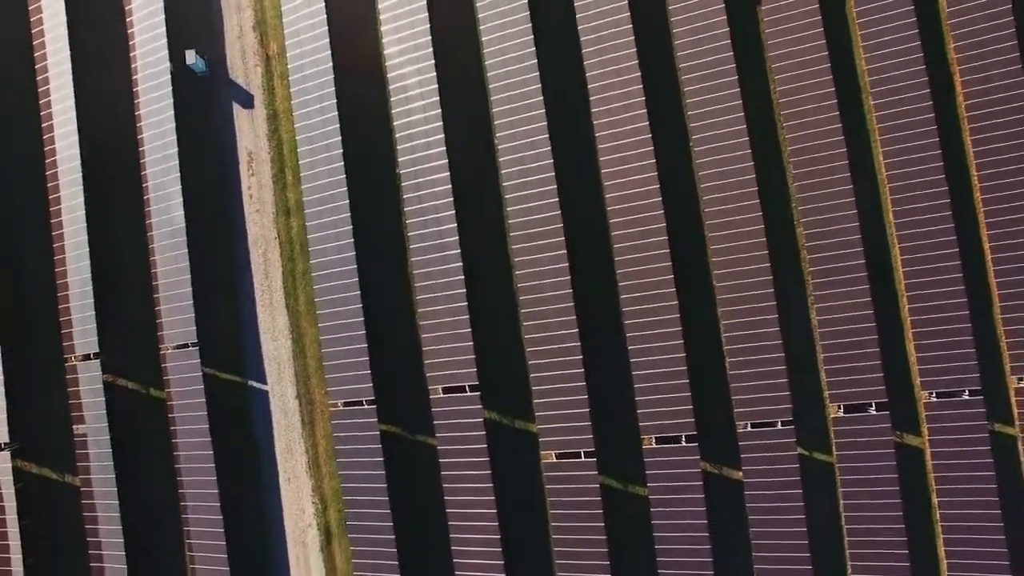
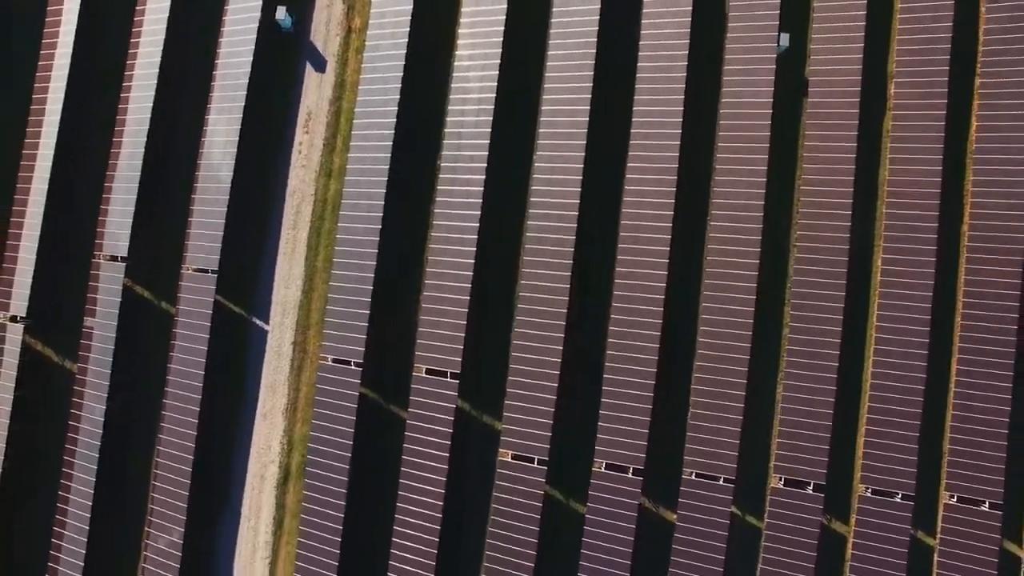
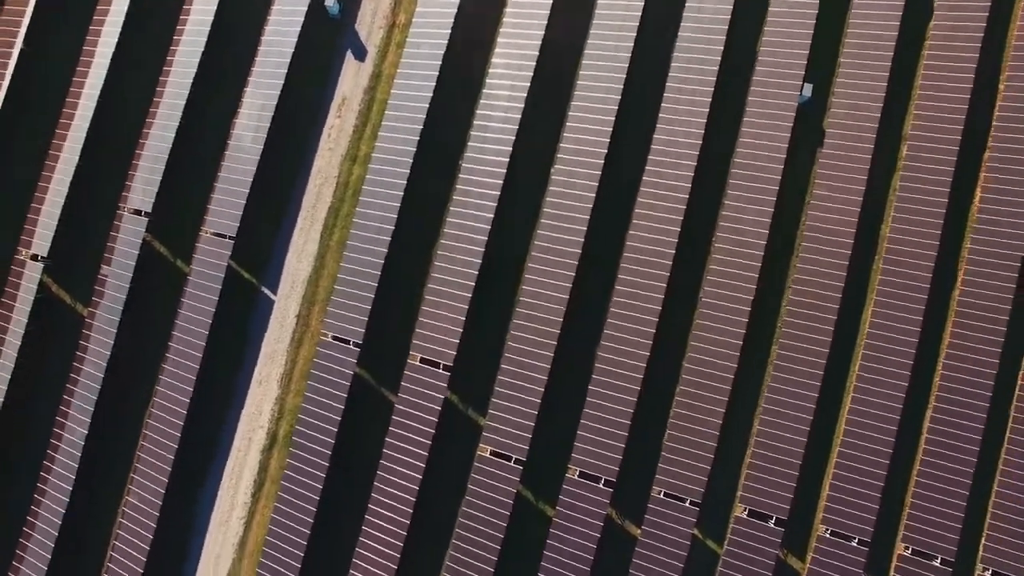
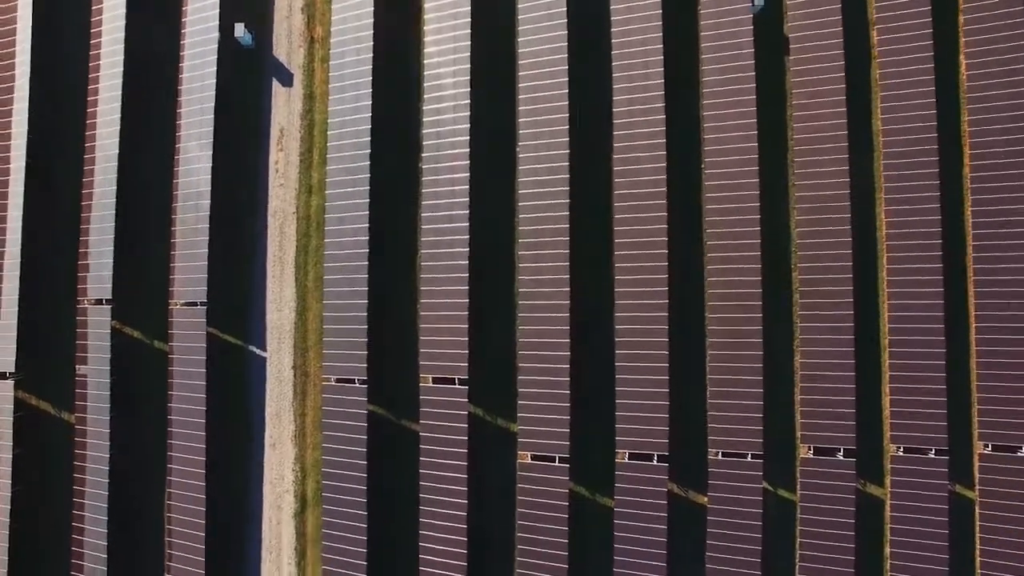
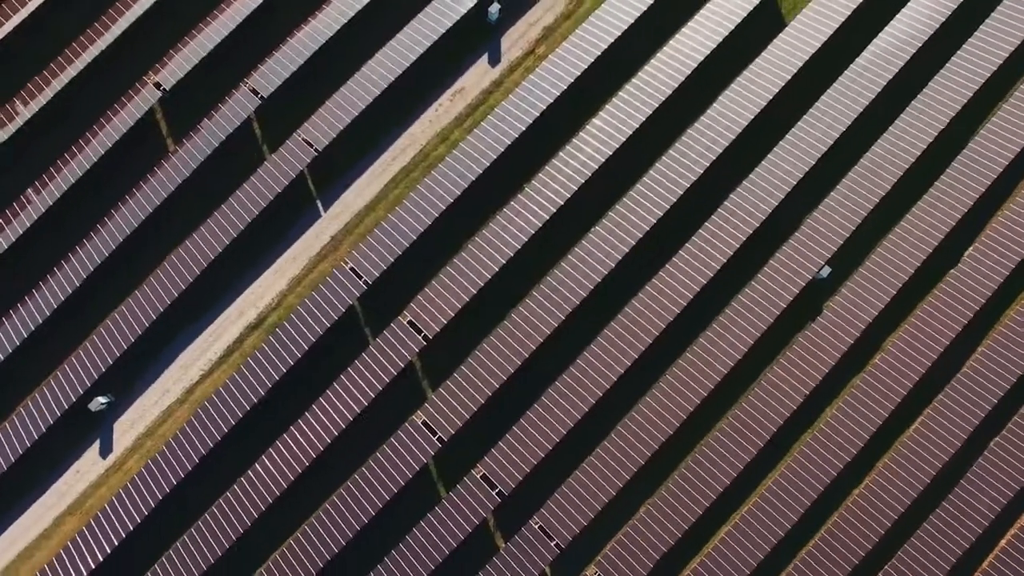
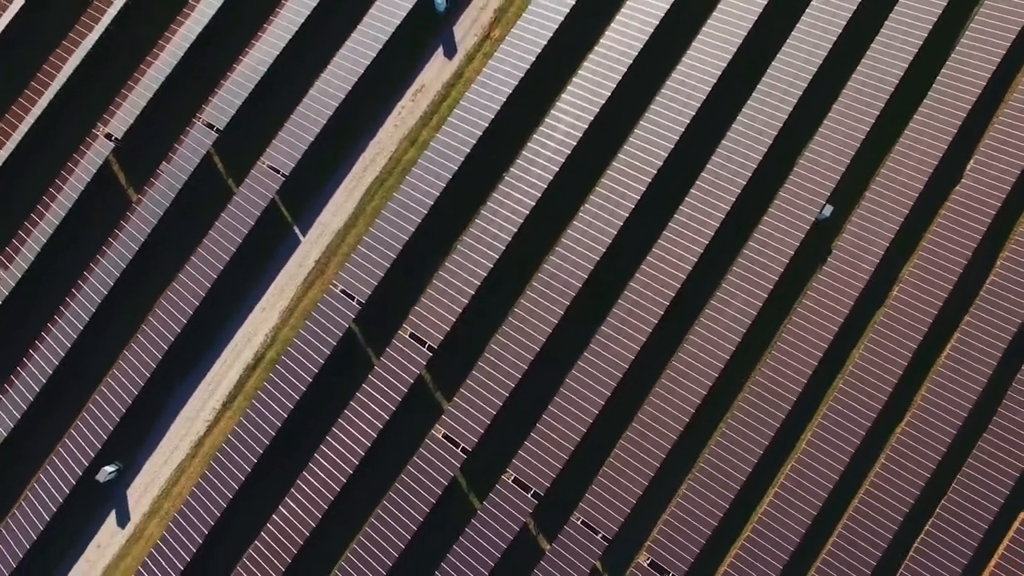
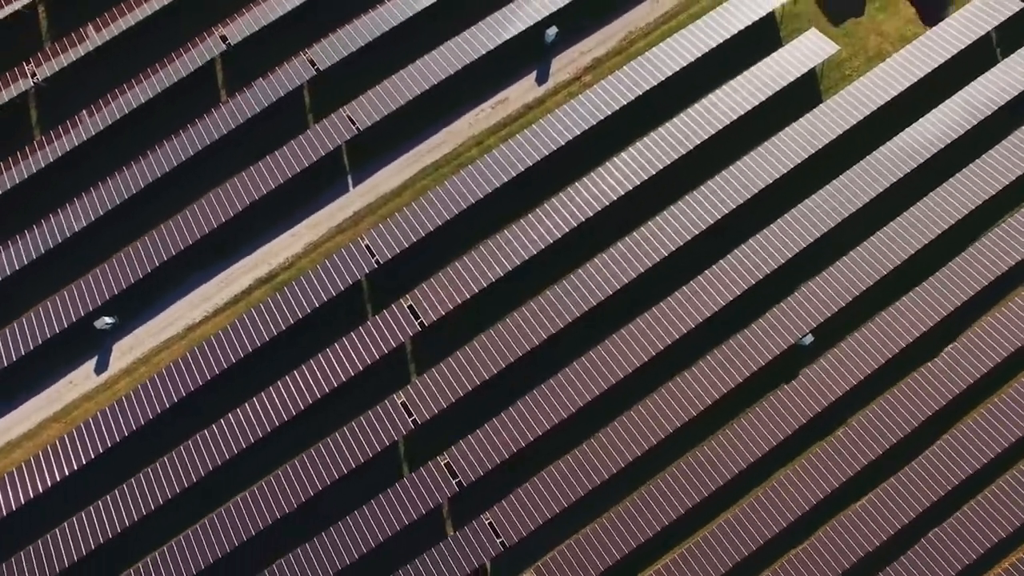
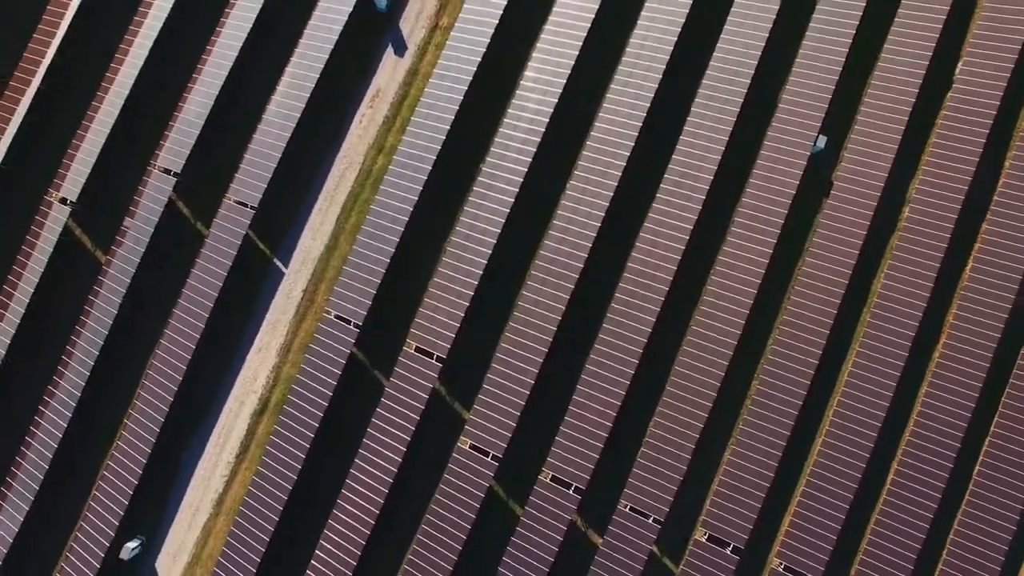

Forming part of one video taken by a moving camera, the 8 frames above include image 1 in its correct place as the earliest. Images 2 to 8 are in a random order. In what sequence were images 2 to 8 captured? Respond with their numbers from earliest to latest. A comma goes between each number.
4, 2, 3, 8, 6, 5, 7
